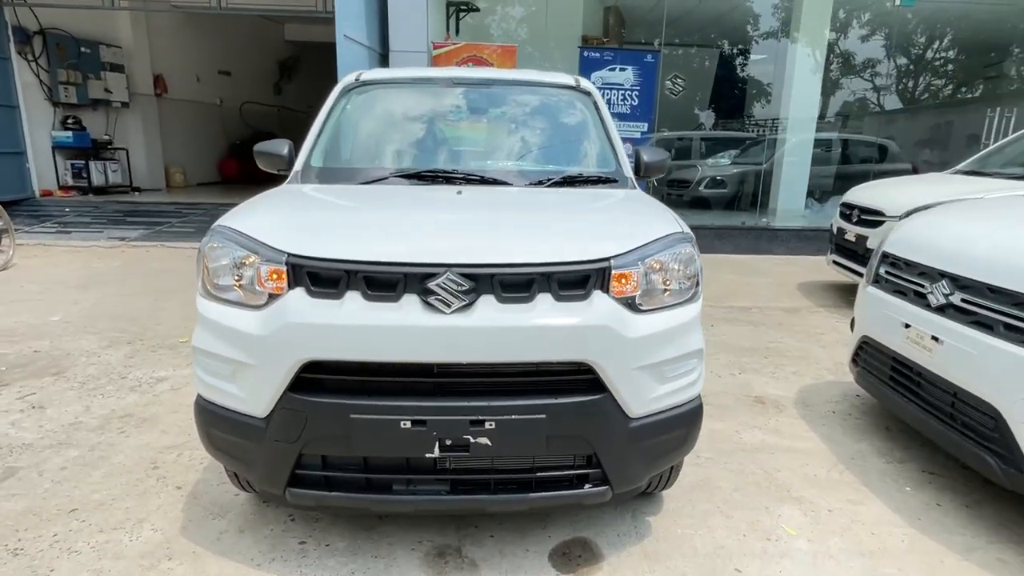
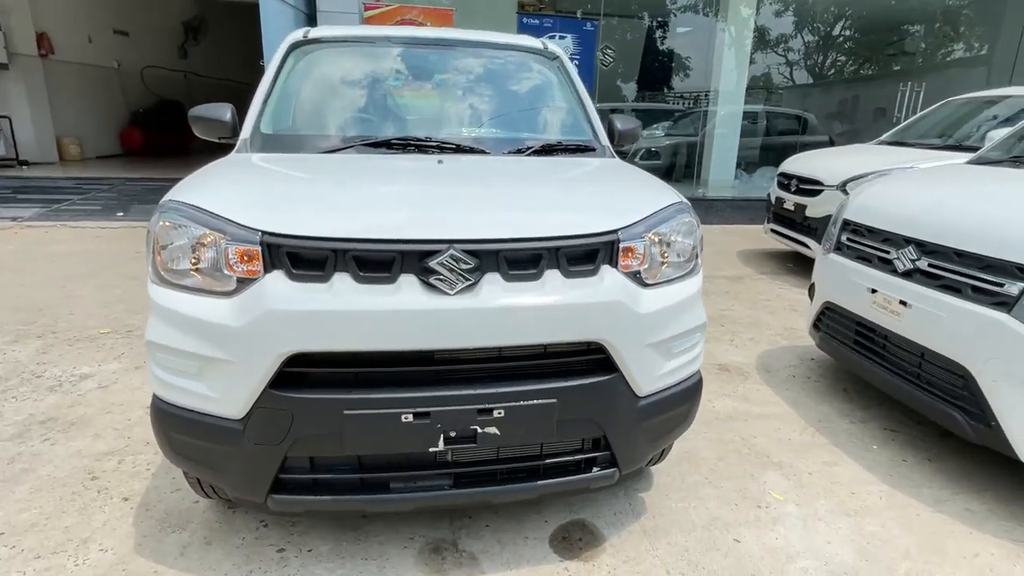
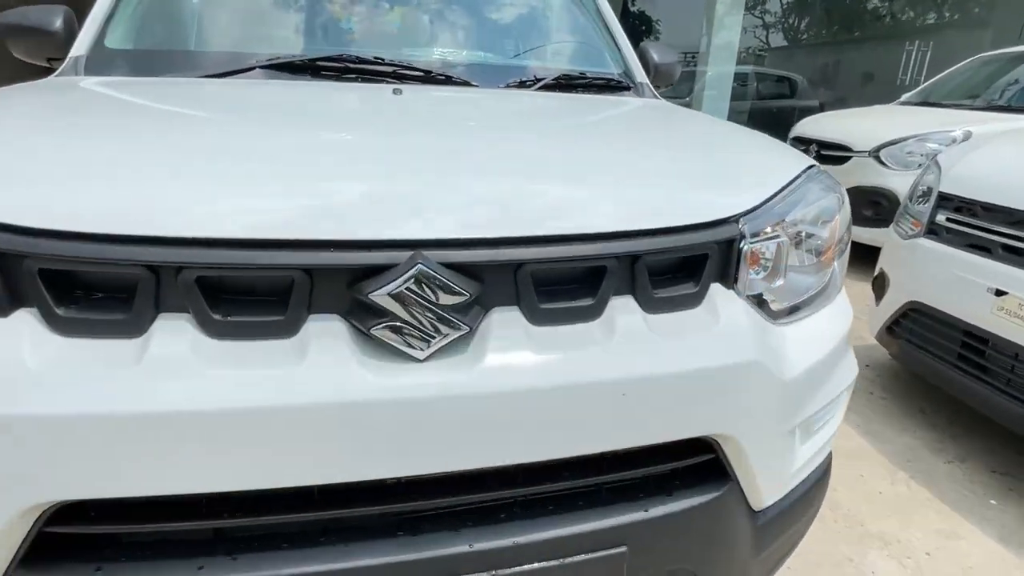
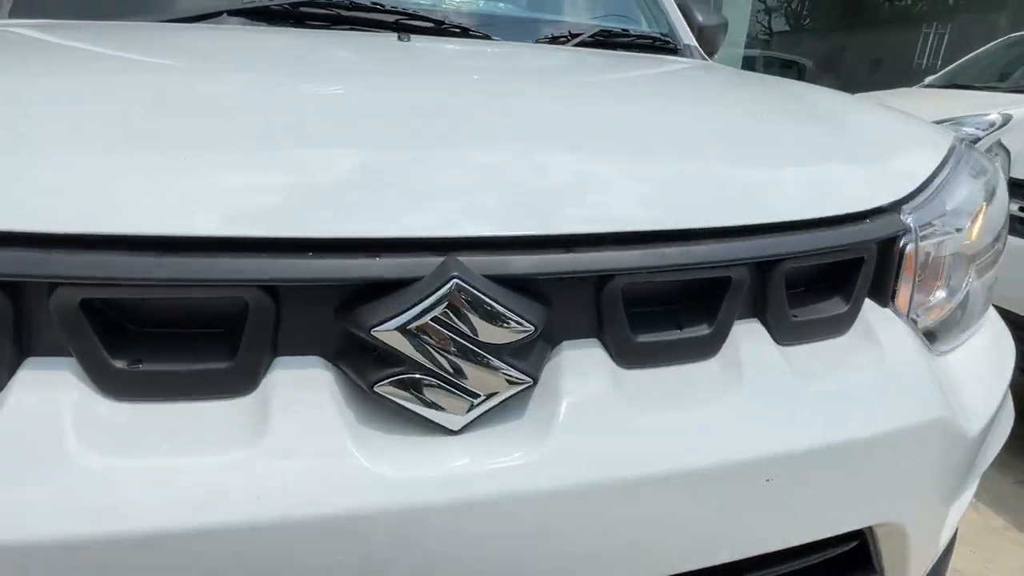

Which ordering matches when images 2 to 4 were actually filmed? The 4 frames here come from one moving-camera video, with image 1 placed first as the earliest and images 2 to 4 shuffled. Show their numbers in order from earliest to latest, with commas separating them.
2, 3, 4
